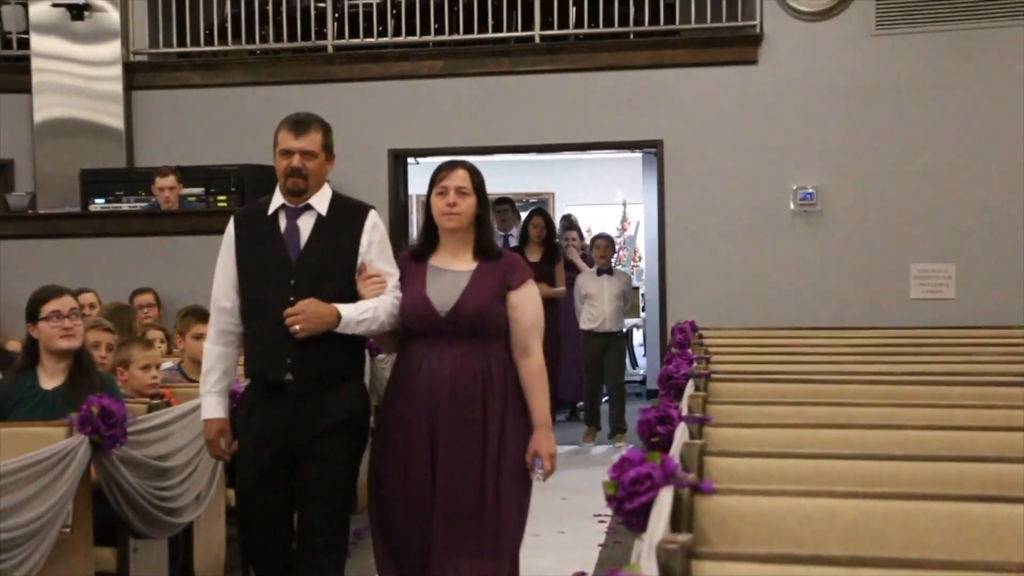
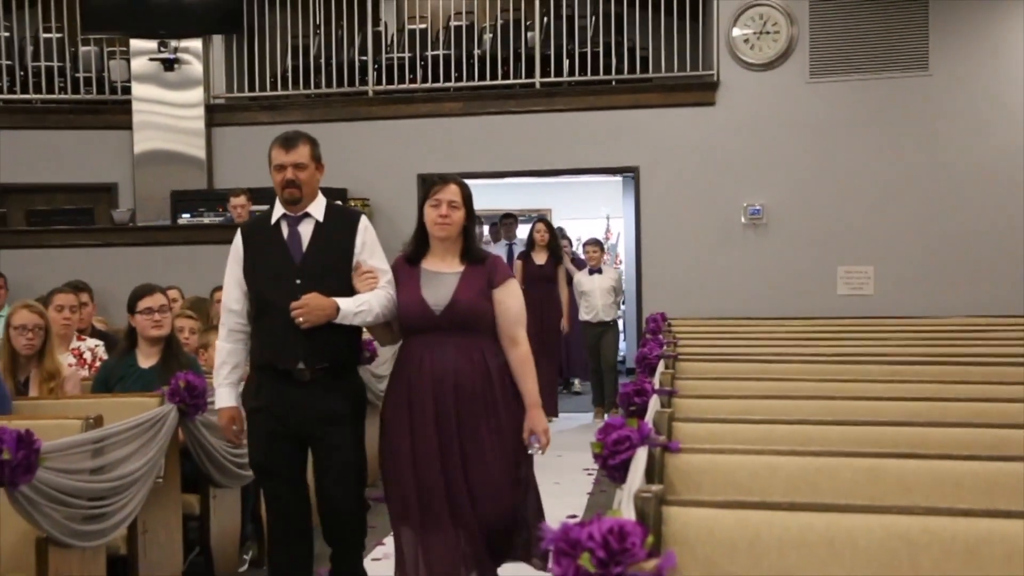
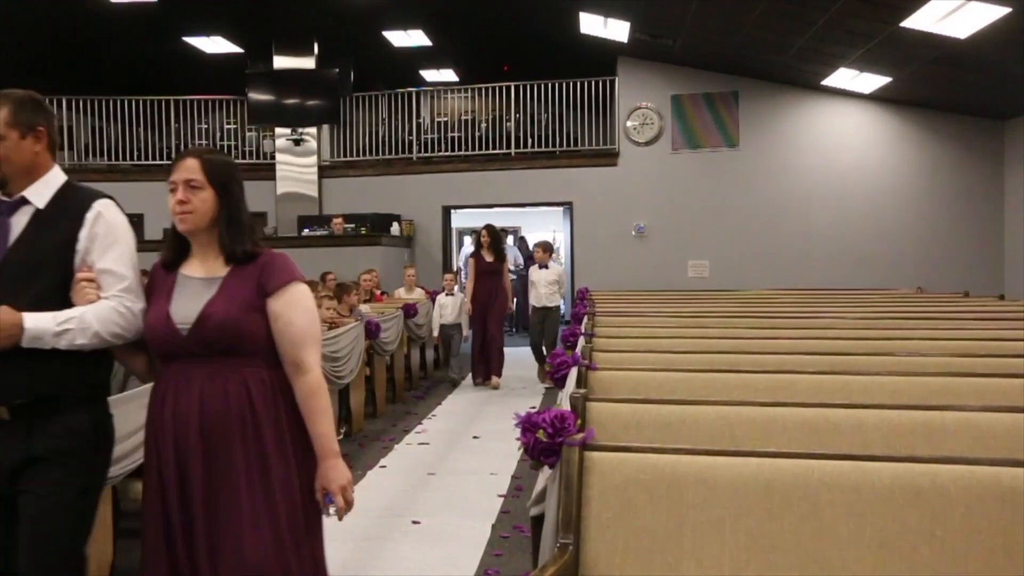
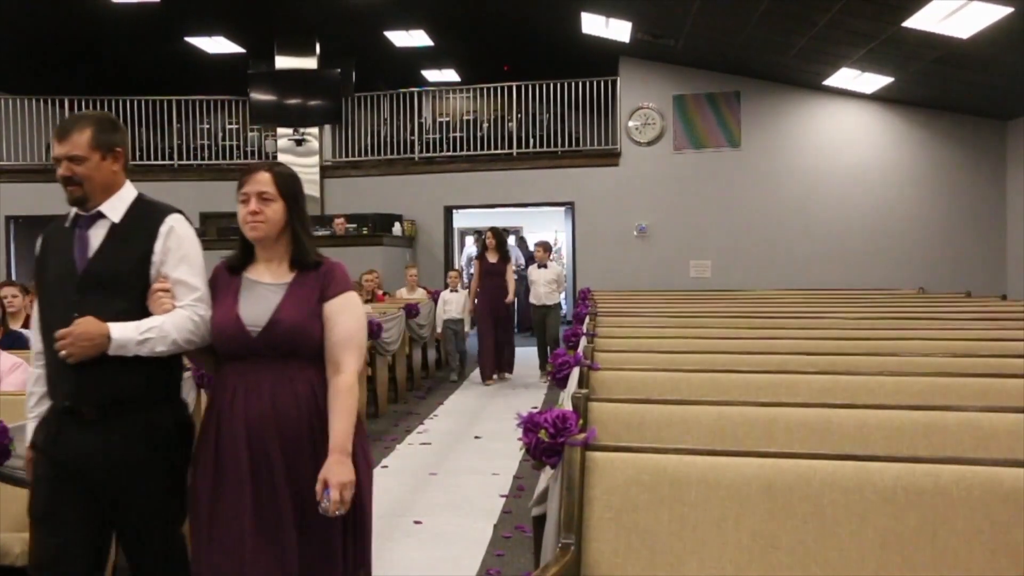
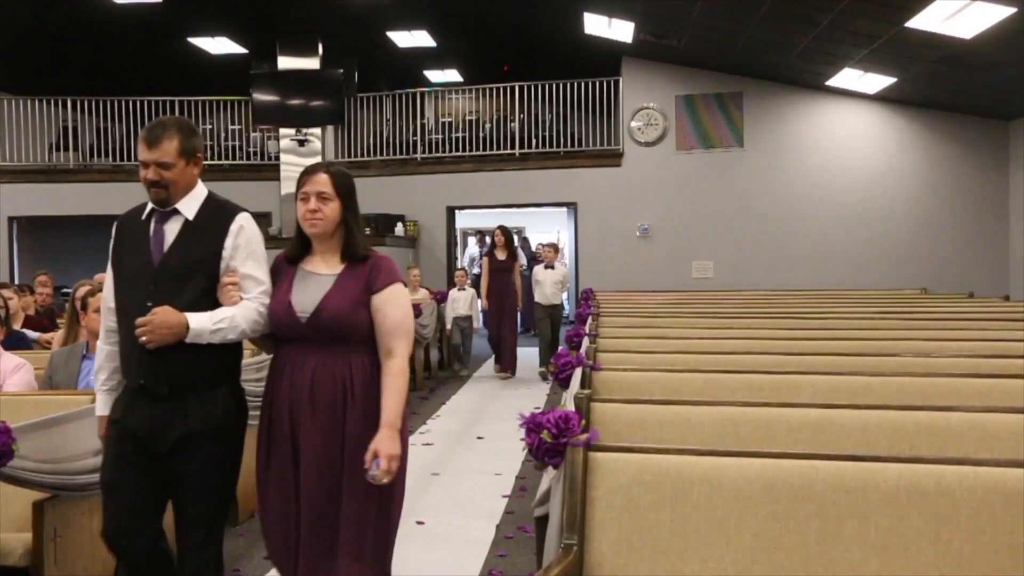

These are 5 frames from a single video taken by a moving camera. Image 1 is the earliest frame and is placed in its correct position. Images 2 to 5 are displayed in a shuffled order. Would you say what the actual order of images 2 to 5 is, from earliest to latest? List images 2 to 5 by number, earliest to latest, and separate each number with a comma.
2, 5, 4, 3
